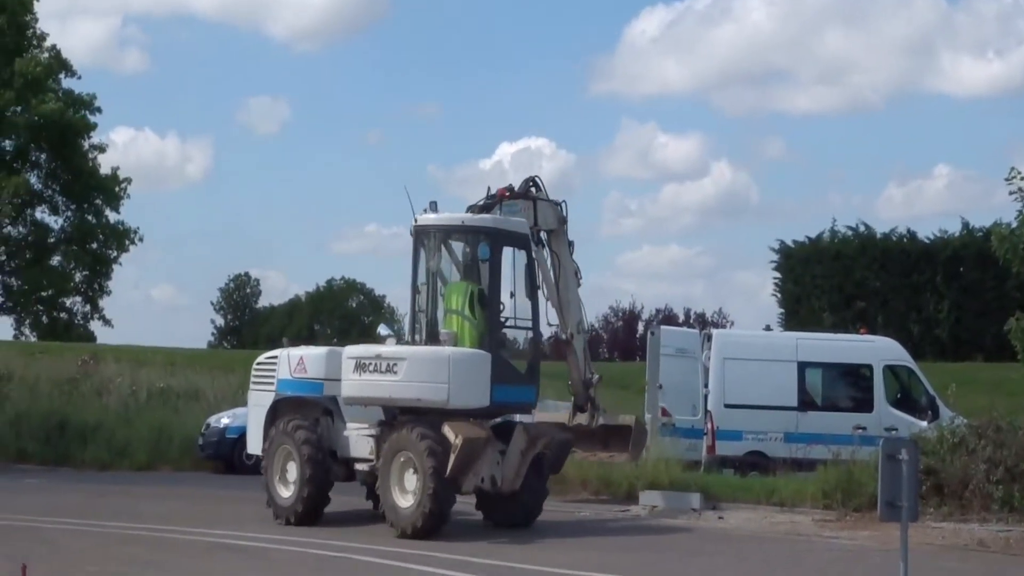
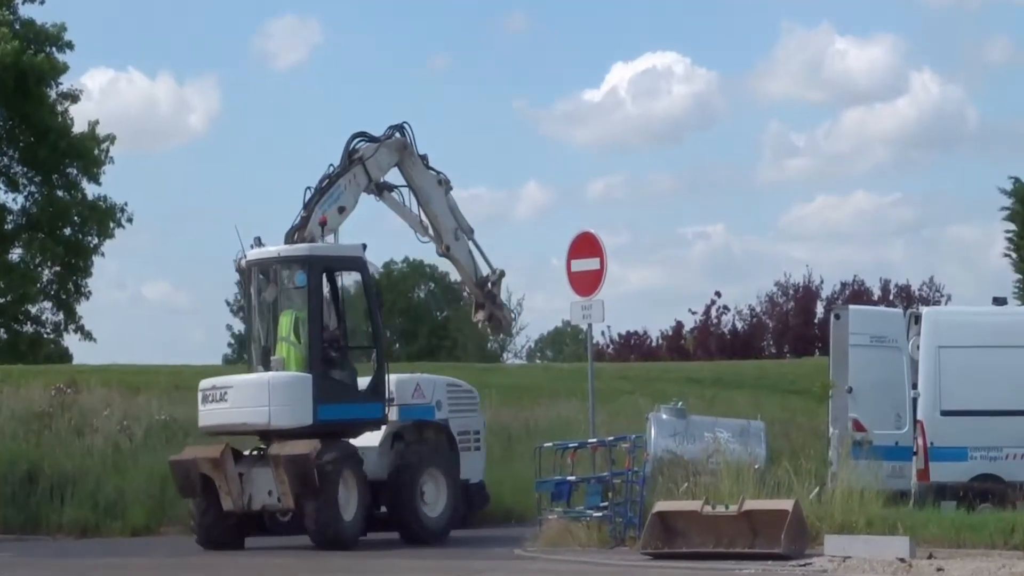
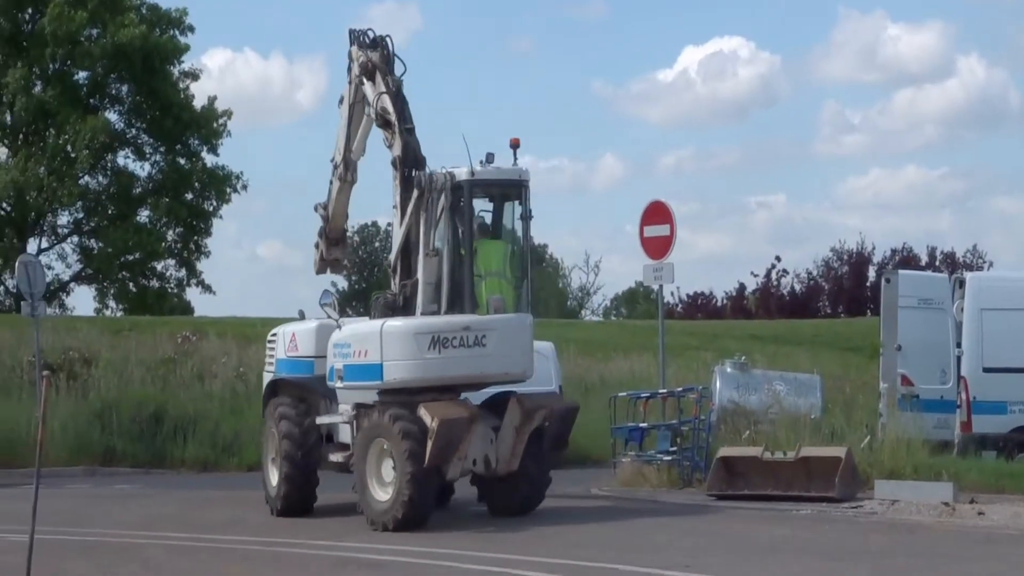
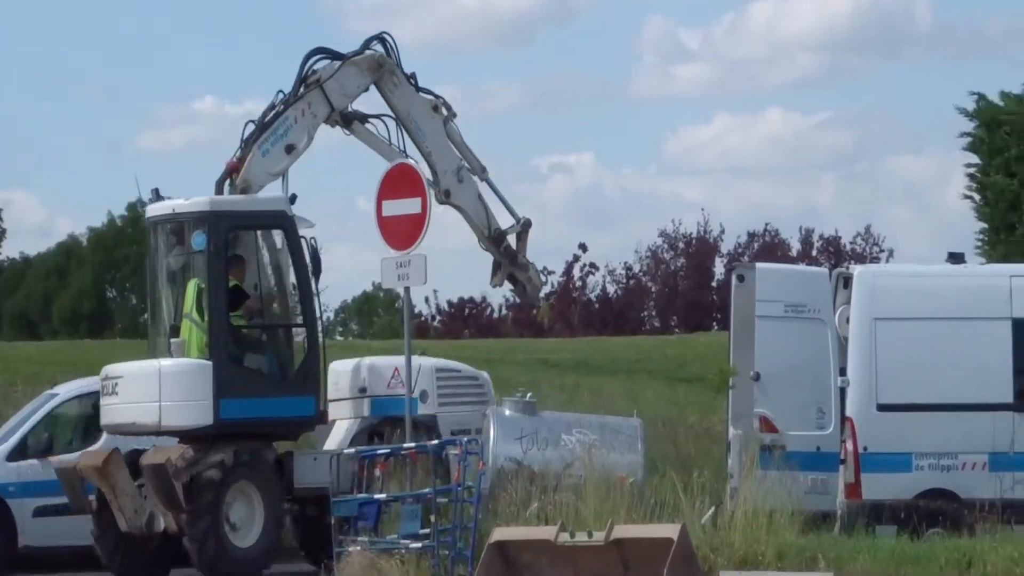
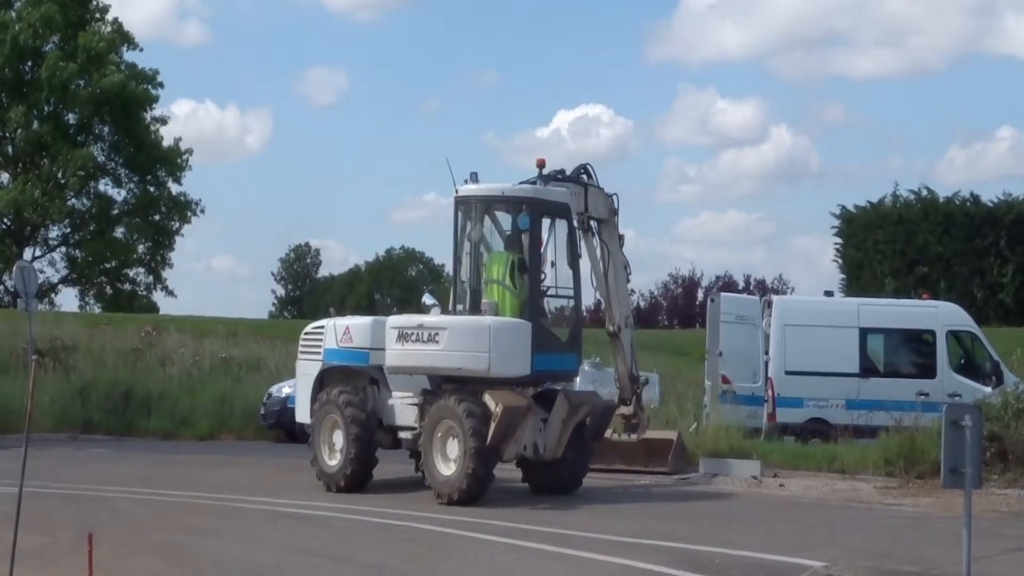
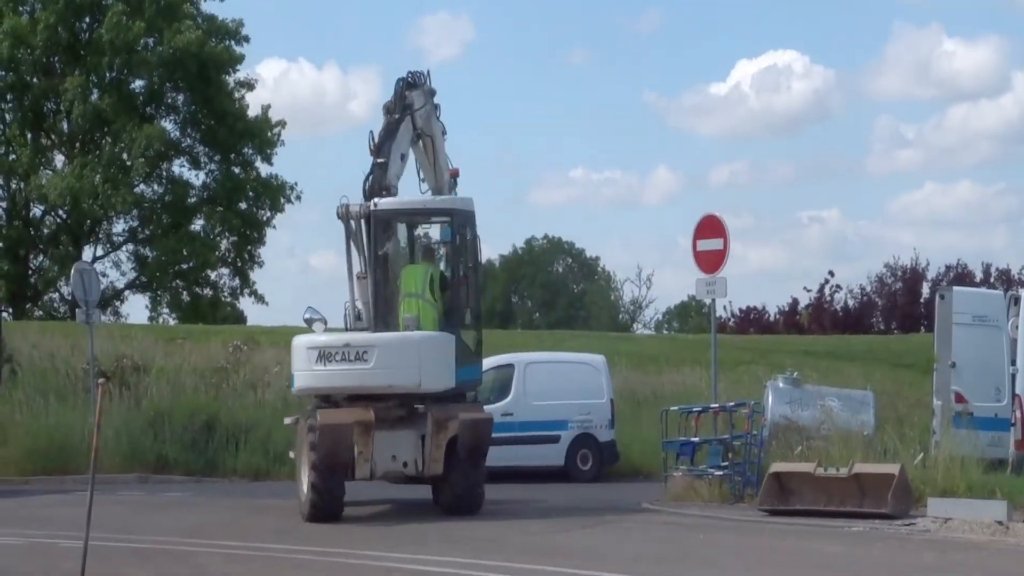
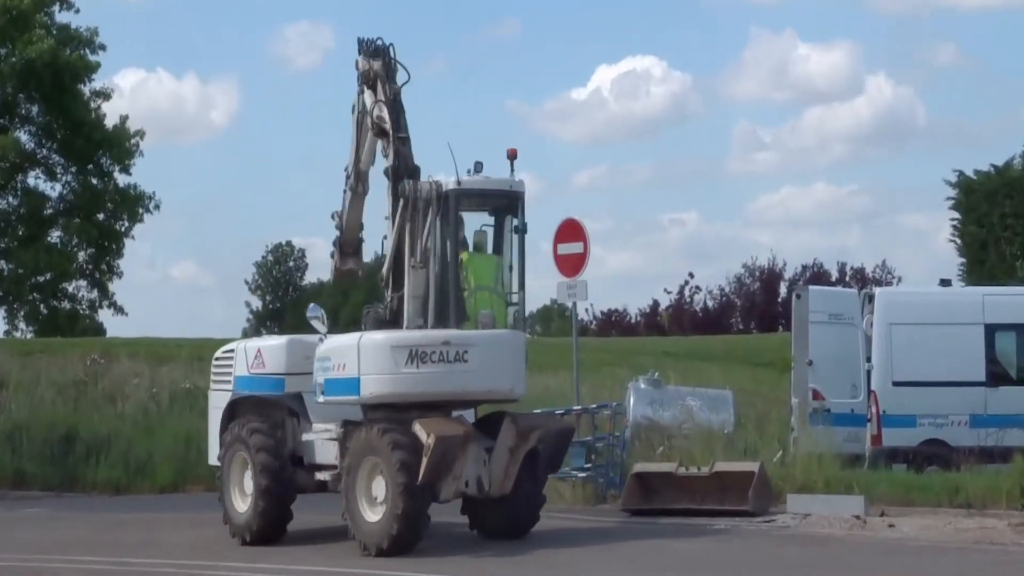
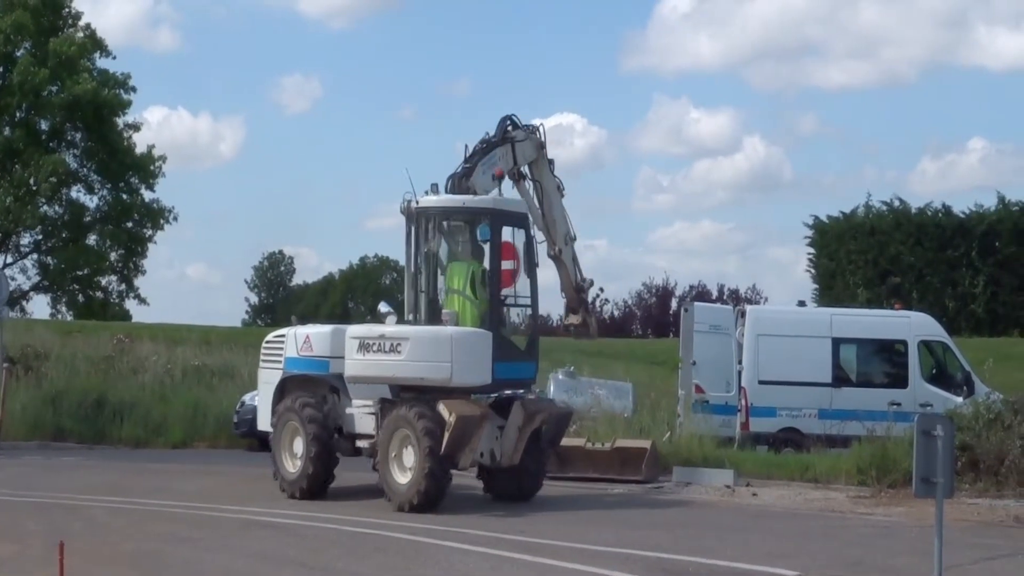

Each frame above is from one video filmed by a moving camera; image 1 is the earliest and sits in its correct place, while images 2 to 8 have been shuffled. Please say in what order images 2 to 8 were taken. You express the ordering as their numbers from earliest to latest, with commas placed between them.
5, 8, 7, 3, 6, 2, 4
